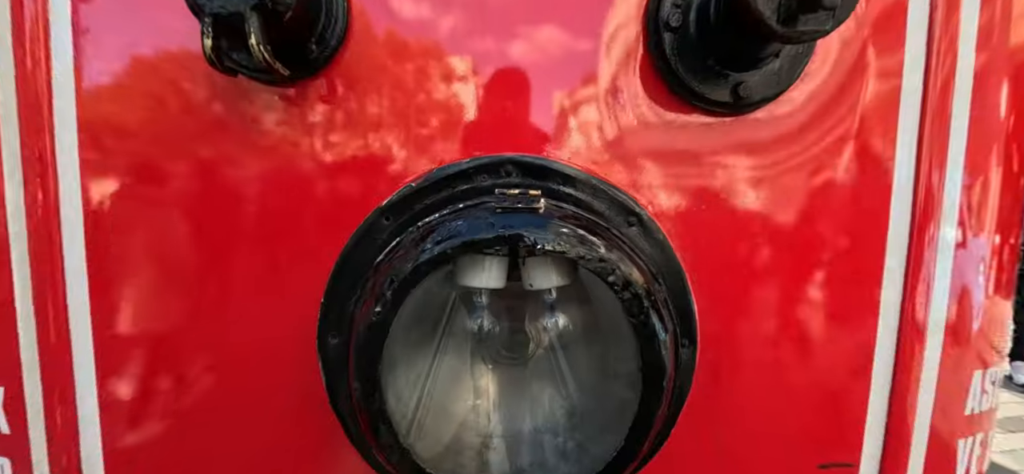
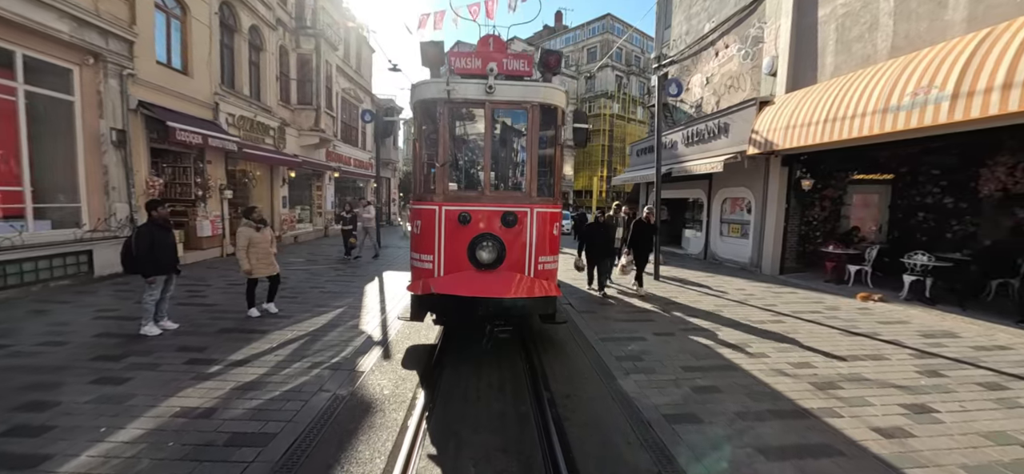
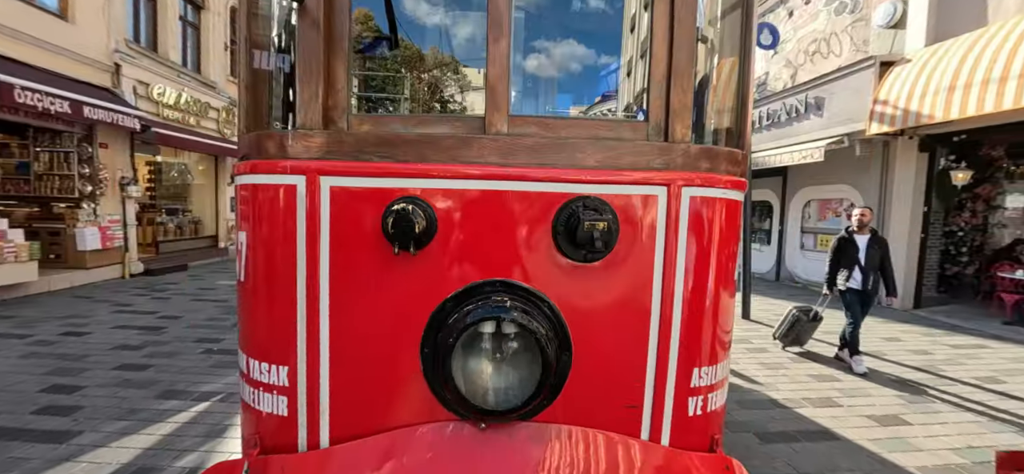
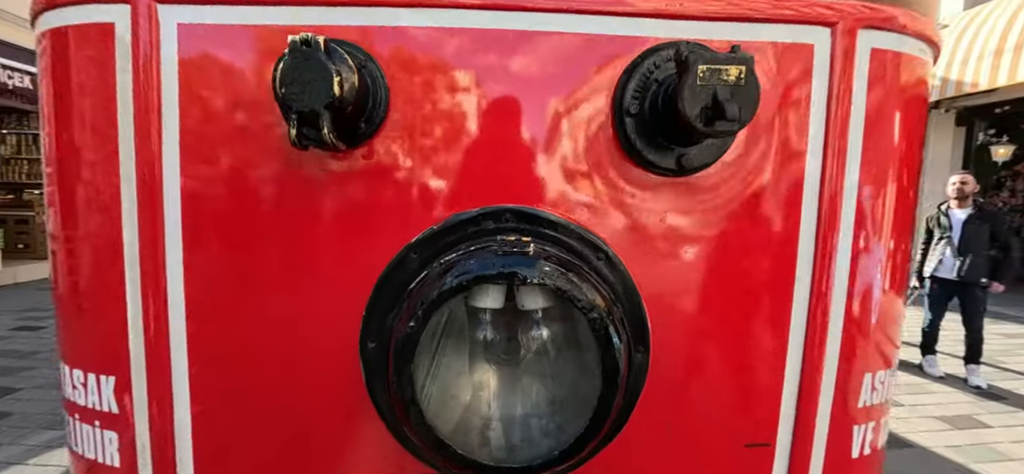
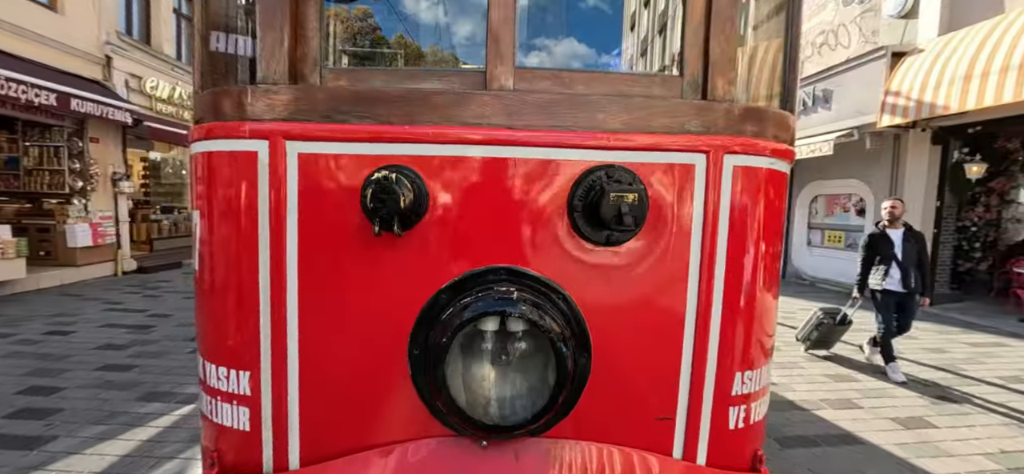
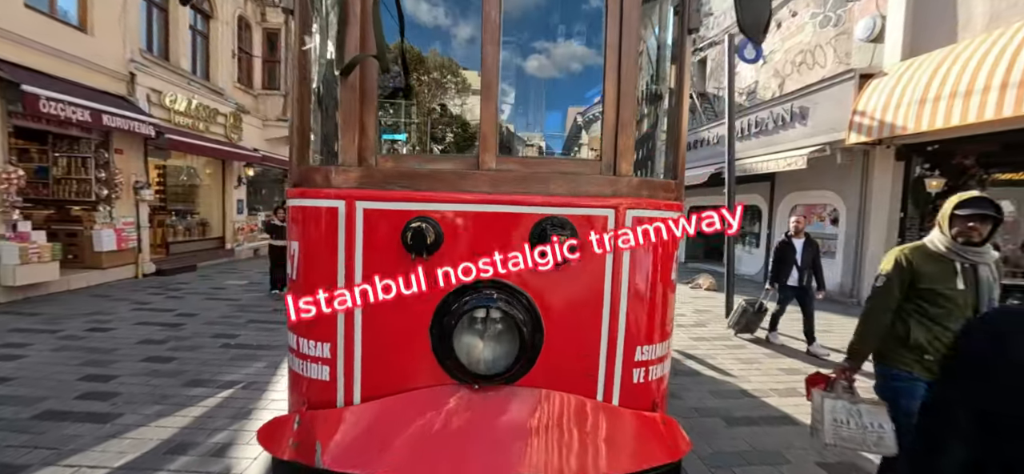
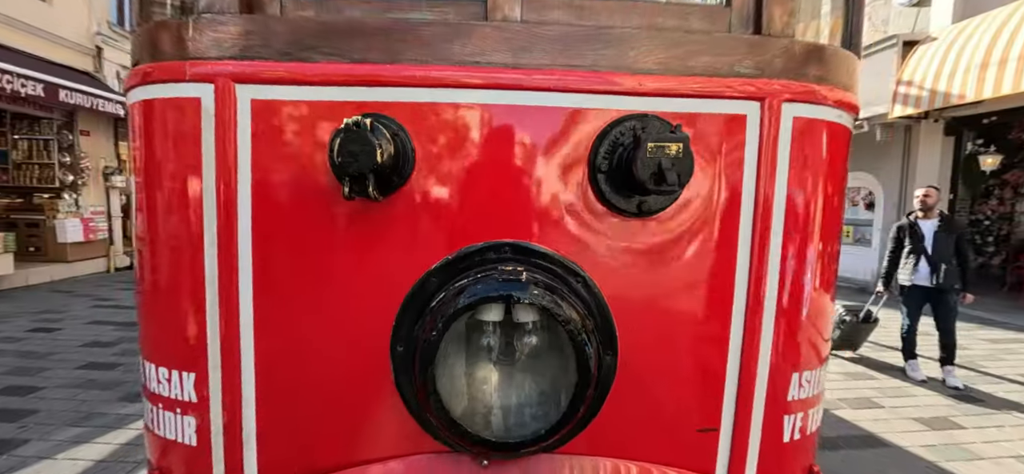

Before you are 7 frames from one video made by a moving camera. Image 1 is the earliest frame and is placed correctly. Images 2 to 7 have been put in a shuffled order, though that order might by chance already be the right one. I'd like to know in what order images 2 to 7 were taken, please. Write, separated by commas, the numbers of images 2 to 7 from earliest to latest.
4, 7, 5, 3, 6, 2
